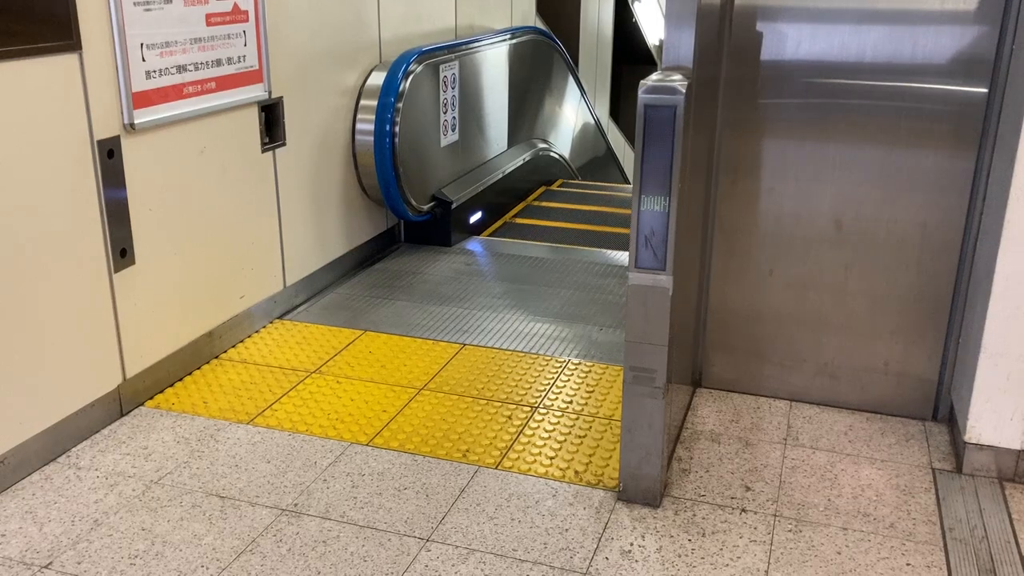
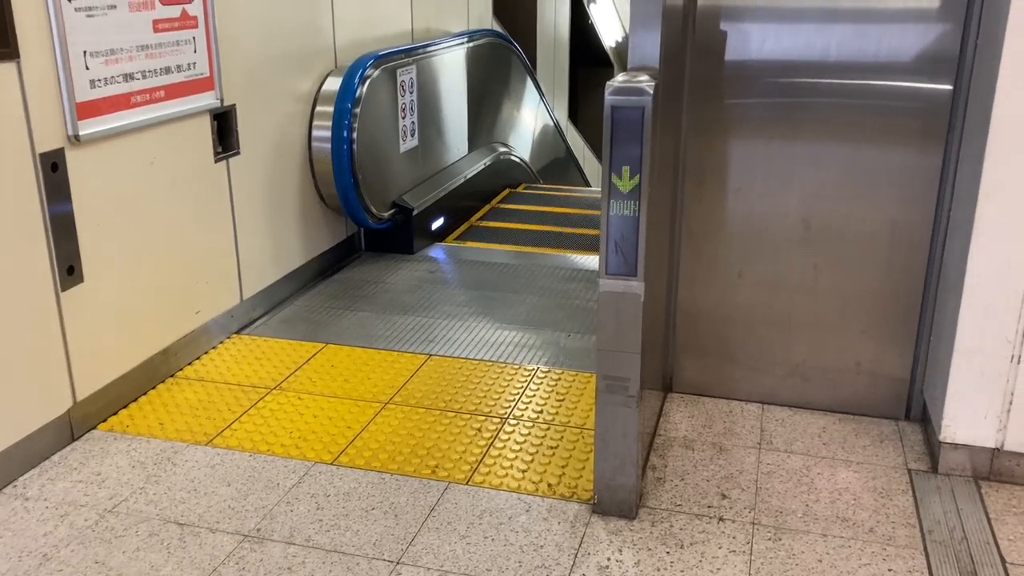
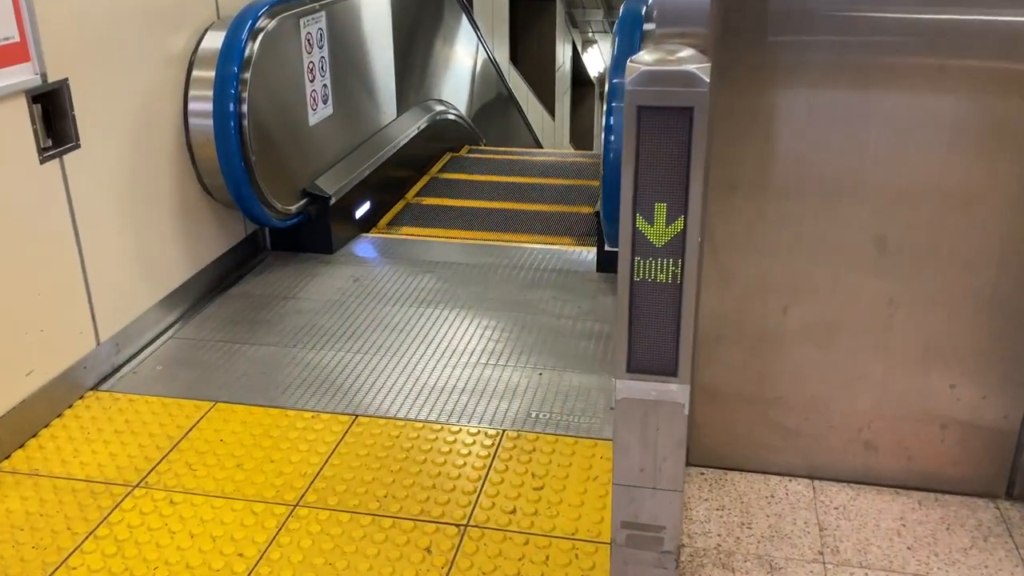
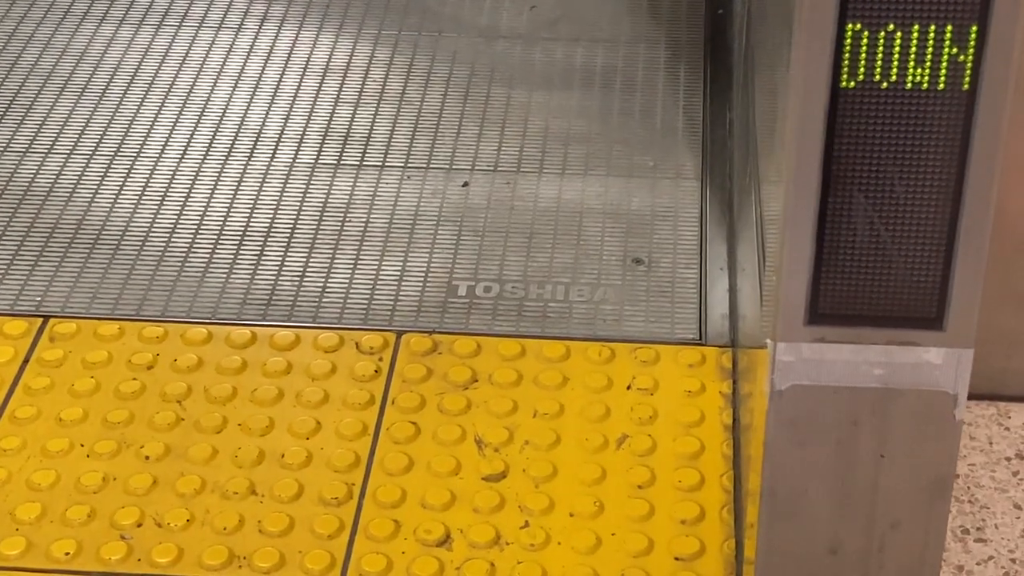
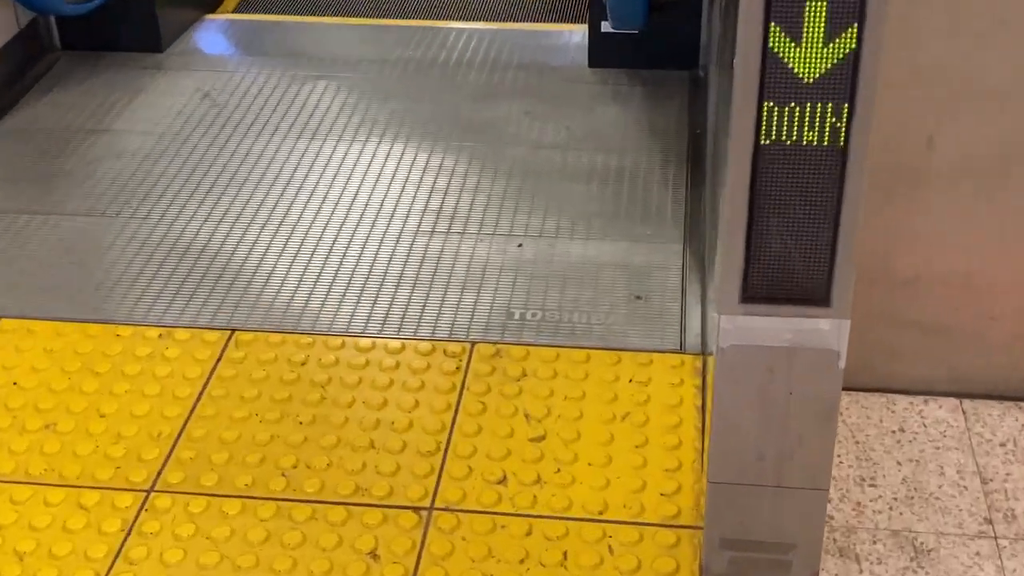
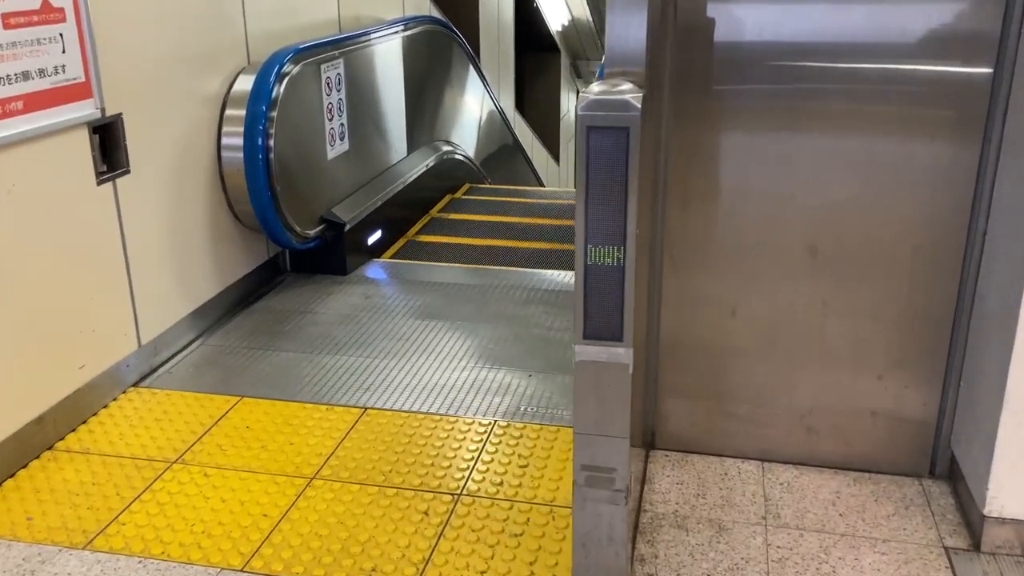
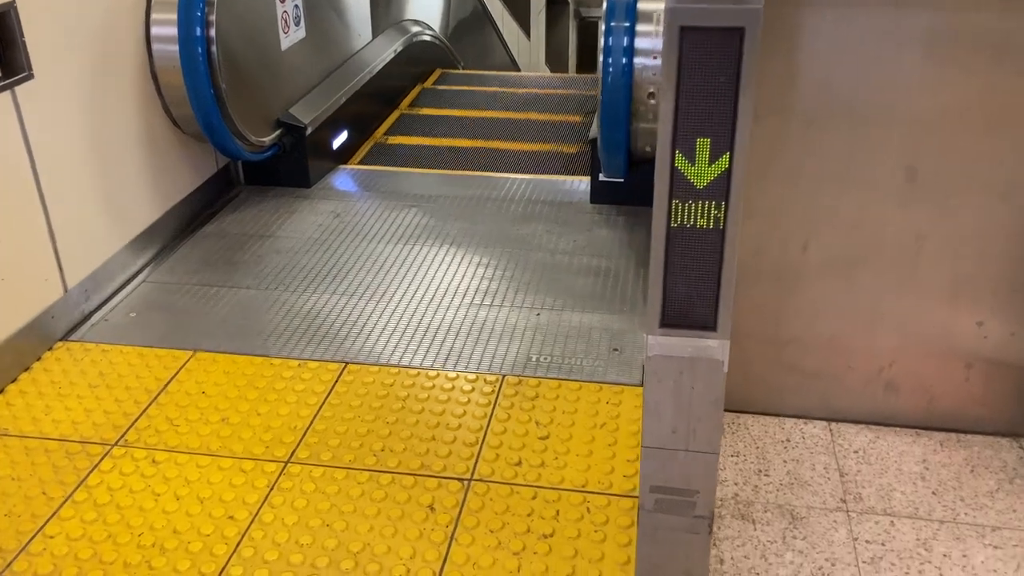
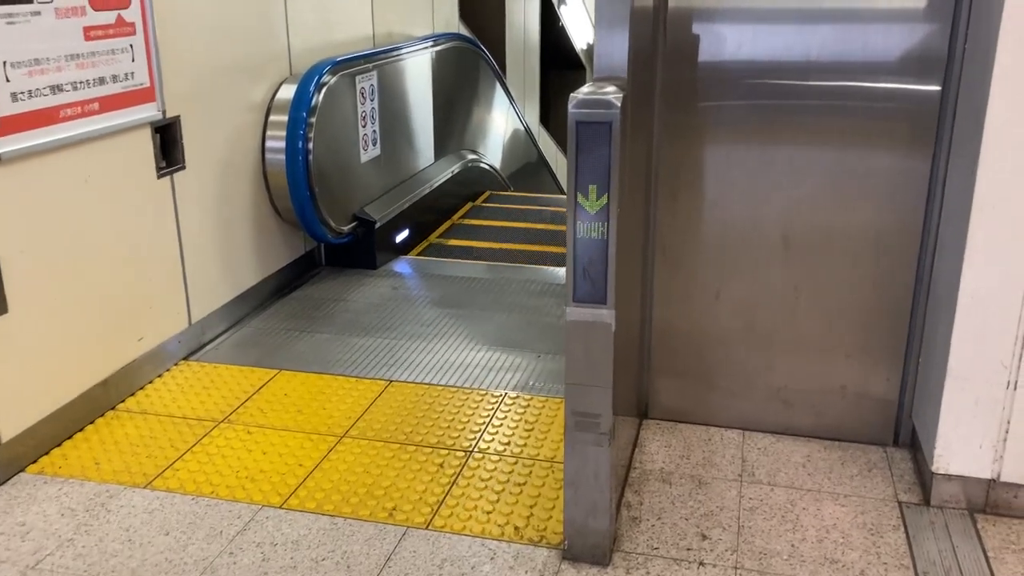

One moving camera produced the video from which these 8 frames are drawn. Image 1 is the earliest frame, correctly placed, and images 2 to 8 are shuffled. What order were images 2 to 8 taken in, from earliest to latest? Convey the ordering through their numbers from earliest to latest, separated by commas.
2, 8, 6, 3, 7, 5, 4
